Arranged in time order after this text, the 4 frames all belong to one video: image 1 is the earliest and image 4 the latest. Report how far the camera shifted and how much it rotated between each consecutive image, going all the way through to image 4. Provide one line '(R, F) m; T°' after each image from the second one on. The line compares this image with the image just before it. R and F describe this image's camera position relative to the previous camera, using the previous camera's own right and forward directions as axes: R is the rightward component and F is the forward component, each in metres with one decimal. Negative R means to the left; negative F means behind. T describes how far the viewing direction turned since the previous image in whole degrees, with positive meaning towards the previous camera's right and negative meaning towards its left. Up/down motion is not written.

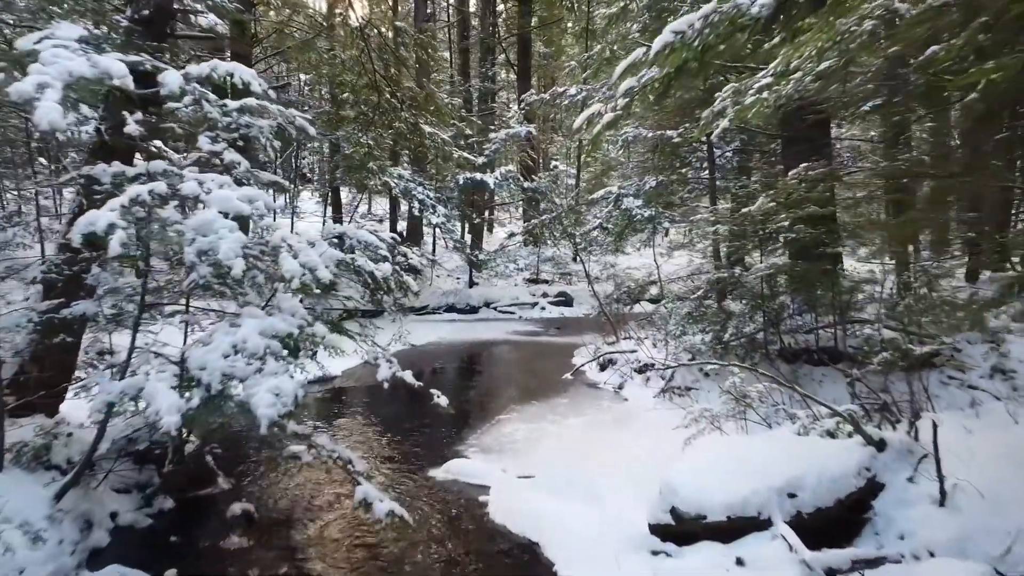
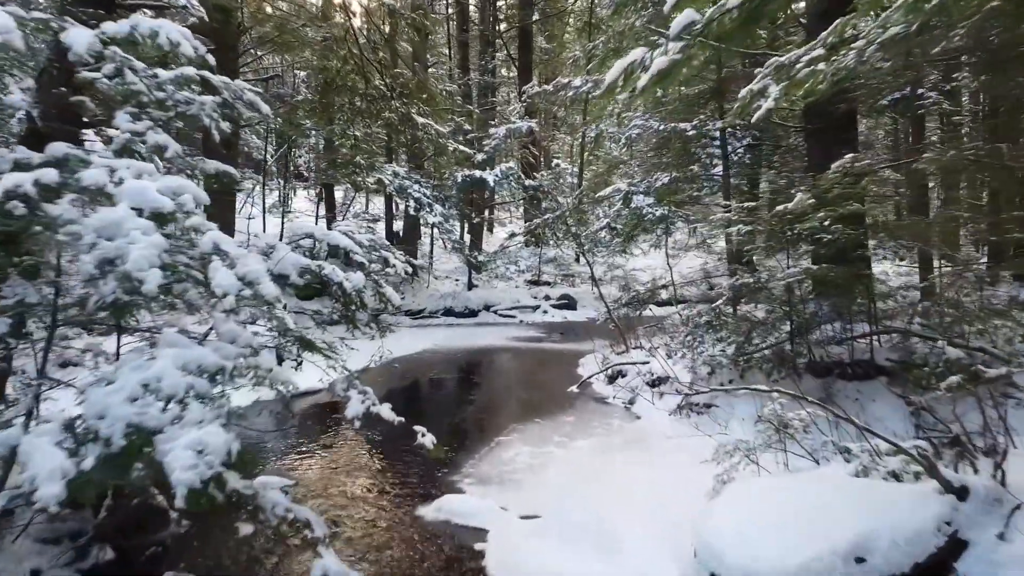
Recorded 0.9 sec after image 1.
(0.0, +0.7) m; 0°
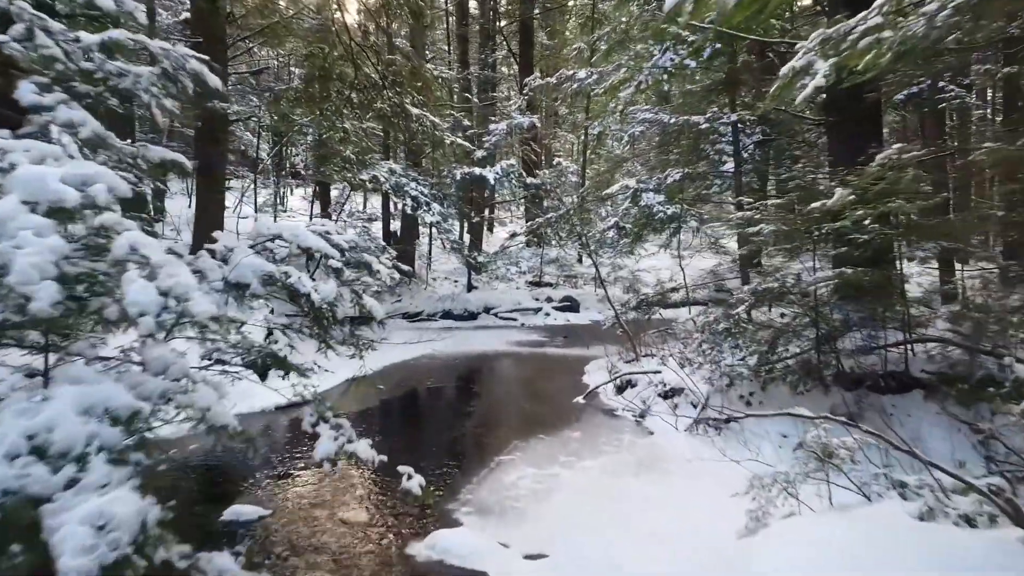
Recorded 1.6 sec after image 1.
(0.0, +0.6) m; 0°
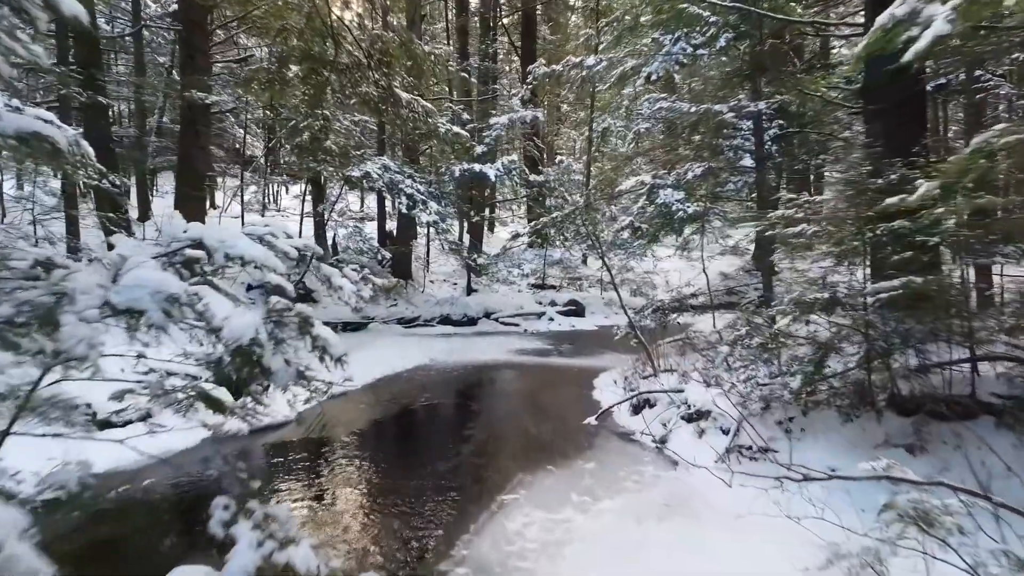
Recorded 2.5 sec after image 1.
(0.0, +0.9) m; 0°
